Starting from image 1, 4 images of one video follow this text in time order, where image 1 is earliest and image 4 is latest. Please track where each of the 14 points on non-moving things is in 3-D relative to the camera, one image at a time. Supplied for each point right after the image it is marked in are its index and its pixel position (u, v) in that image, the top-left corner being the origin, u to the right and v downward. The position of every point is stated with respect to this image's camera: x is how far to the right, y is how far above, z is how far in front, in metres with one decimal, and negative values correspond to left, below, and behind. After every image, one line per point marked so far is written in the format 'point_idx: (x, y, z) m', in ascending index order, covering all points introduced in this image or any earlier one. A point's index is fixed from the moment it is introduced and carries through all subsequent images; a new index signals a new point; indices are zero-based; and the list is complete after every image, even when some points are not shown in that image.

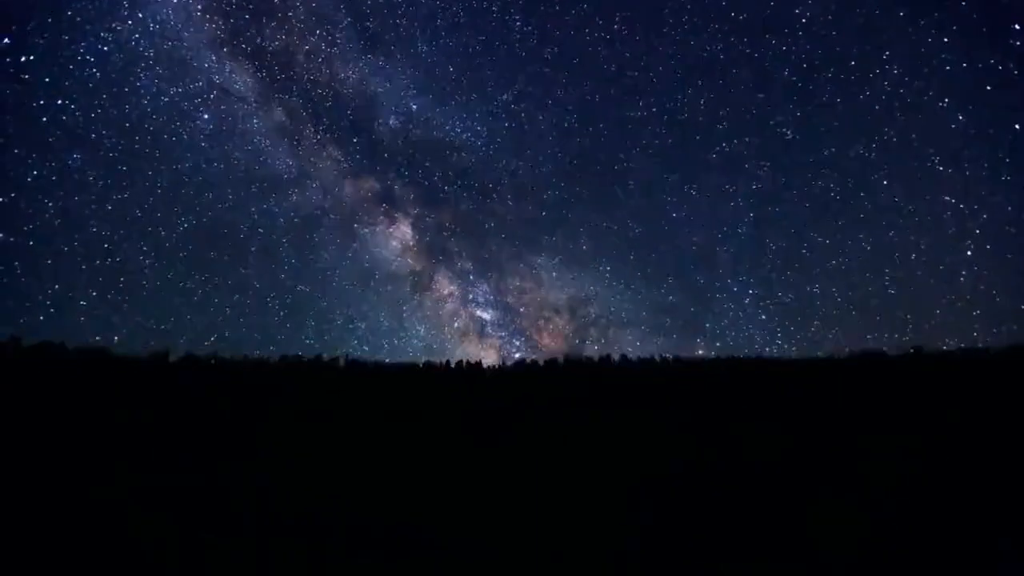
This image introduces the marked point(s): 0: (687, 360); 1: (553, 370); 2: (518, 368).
0: (+3.9, -1.7, +17.4) m
1: (+0.6, -1.8, +16.1) m
2: (-0.3, -1.7, +15.9) m
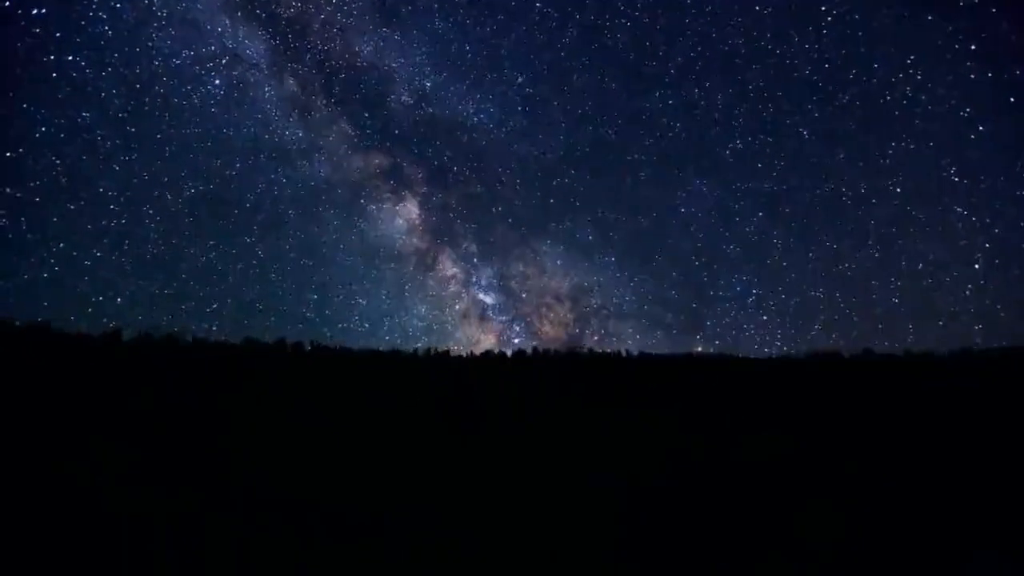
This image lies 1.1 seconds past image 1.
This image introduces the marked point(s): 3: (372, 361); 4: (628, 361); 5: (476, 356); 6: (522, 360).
0: (+4.0, -1.6, +16.6) m
1: (+0.7, -1.5, +15.3) m
2: (-0.1, -1.5, +15.1) m
3: (-2.7, -1.4, +14.3) m
4: (+2.5, -1.5, +15.9) m
5: (-0.7, -1.4, +15.2) m
6: (+0.3, -1.5, +15.1) m
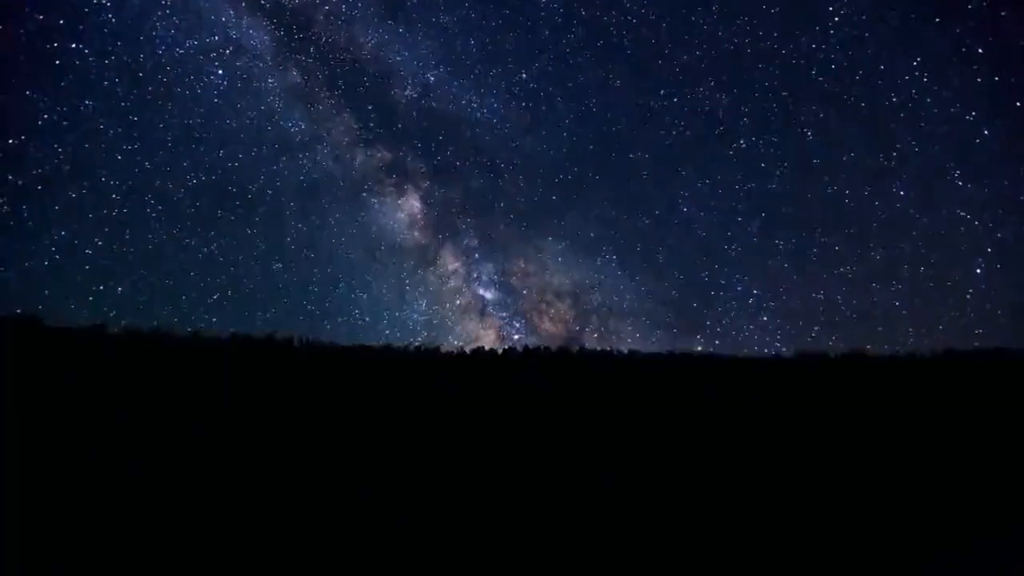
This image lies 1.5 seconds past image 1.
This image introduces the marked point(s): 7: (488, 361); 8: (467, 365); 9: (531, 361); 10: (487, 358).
0: (+4.0, -1.6, +16.4) m
1: (+0.7, -1.5, +15.1) m
2: (-0.2, -1.4, +14.9) m
3: (-2.7, -1.3, +14.1) m
4: (+2.5, -1.5, +15.7) m
5: (-0.7, -1.3, +14.9) m
6: (+0.2, -1.4, +14.8) m
7: (-0.4, -1.5, +14.3) m
8: (-0.8, -1.5, +13.7) m
9: (+0.4, -1.5, +14.4) m
10: (-0.4, -1.4, +14.2) m
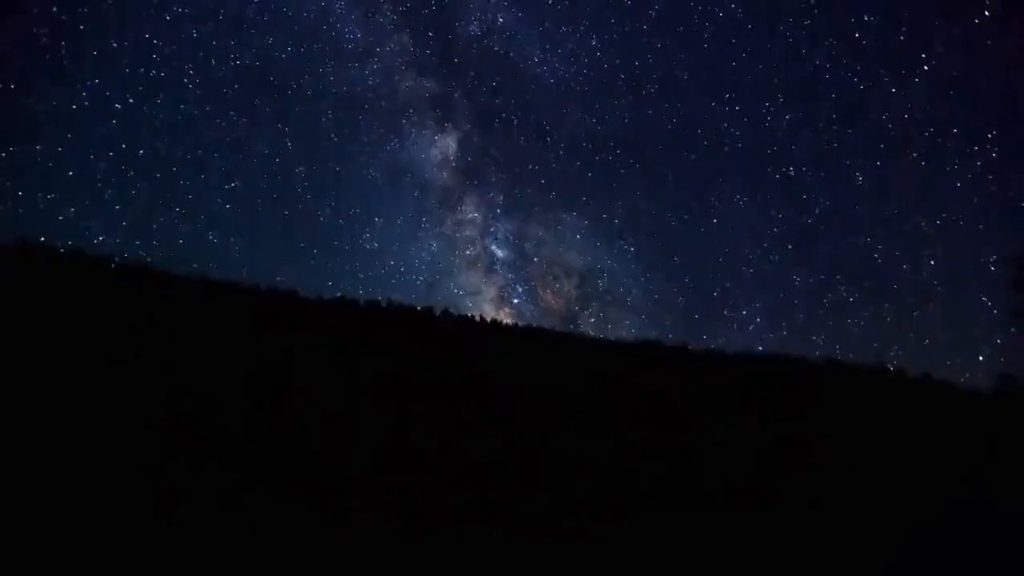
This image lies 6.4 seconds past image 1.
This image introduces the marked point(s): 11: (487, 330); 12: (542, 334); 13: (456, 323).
0: (+3.8, -1.9, +14.0) m
1: (+0.7, -1.0, +12.7) m
2: (-0.2, -0.7, +12.5) m
3: (-2.6, 0.0, +11.7) m
4: (+2.4, -1.5, +13.3) m
5: (-0.7, -0.5, +12.6) m
6: (+0.2, -0.9, +12.5) m
7: (-0.4, -0.8, +11.9) m
8: (-0.9, -0.7, +11.4) m
9: (+0.4, -1.0, +12.1) m
10: (-0.4, -0.7, +11.9) m
11: (-0.4, -0.6, +12.6) m
12: (+0.6, -0.9, +13.3) m
13: (-1.0, -0.4, +12.7) m
